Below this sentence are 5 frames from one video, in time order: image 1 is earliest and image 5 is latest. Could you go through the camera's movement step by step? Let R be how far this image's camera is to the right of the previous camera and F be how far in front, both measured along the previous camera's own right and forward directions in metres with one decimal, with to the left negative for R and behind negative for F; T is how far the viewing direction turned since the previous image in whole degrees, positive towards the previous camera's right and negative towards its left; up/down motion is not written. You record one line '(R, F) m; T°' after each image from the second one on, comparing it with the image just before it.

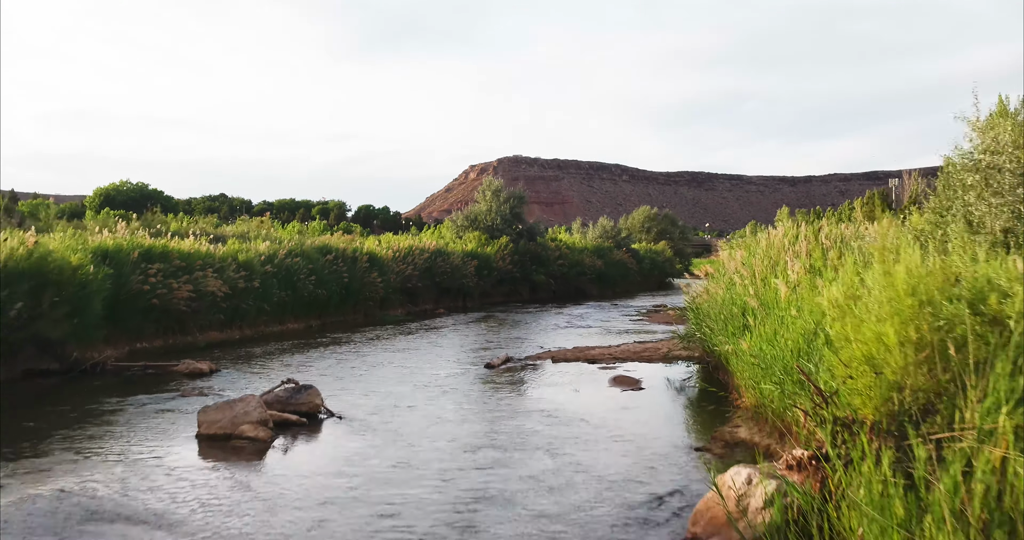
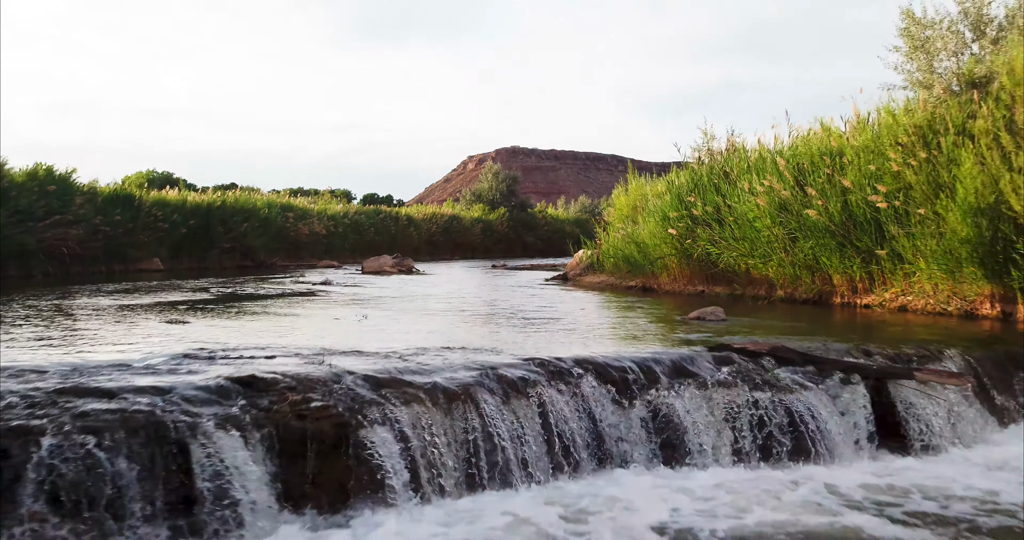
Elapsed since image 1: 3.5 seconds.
(+0.1, -11.3) m; 0°
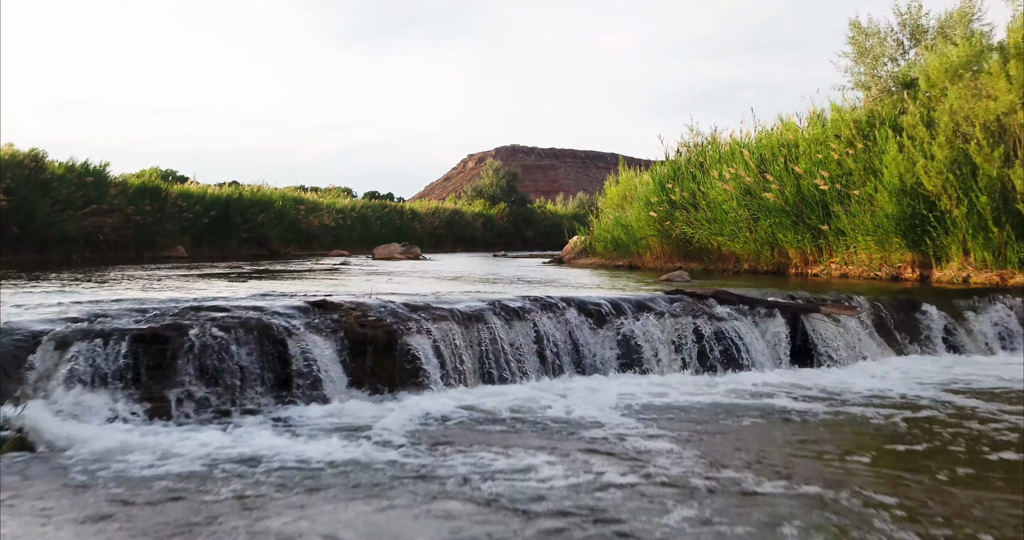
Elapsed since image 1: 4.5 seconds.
(0.0, -1.6) m; 0°
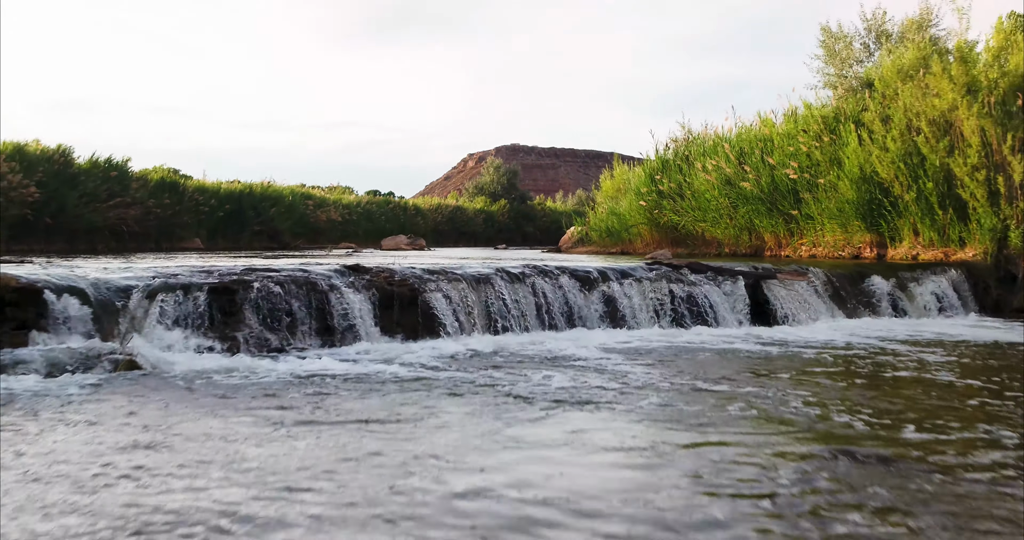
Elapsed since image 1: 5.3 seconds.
(0.0, -1.2) m; 0°
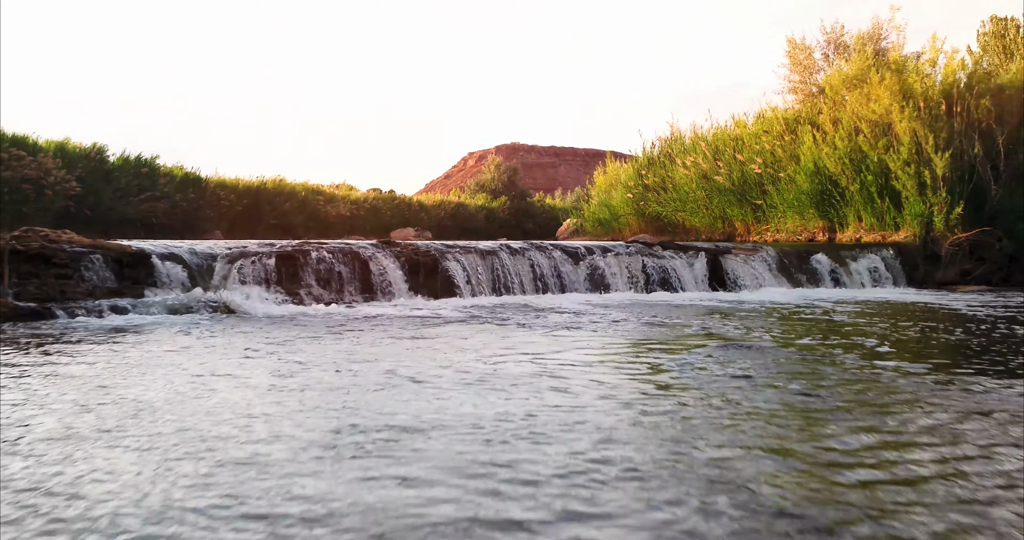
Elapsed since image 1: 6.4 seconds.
(0.0, -1.7) m; 0°
